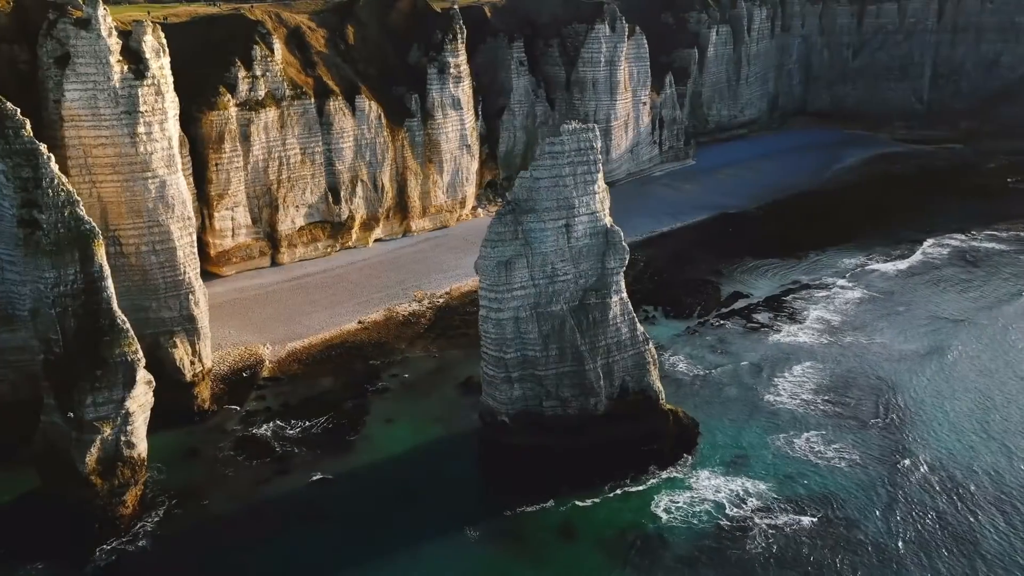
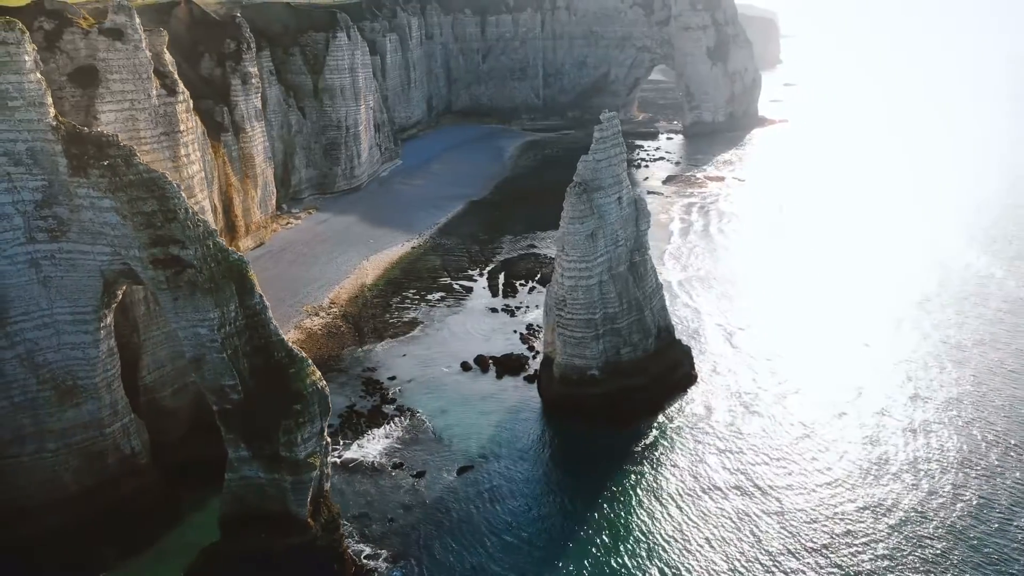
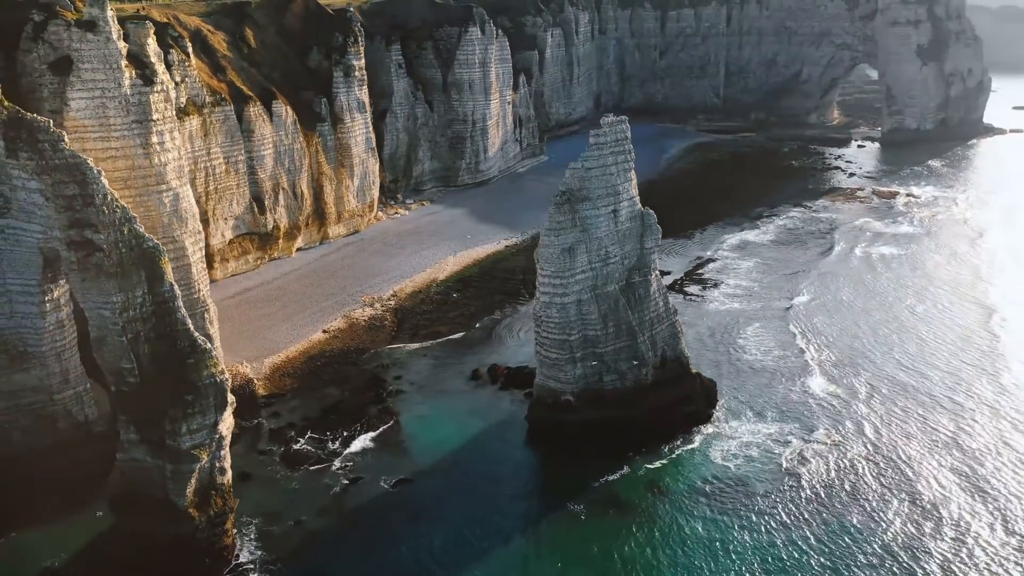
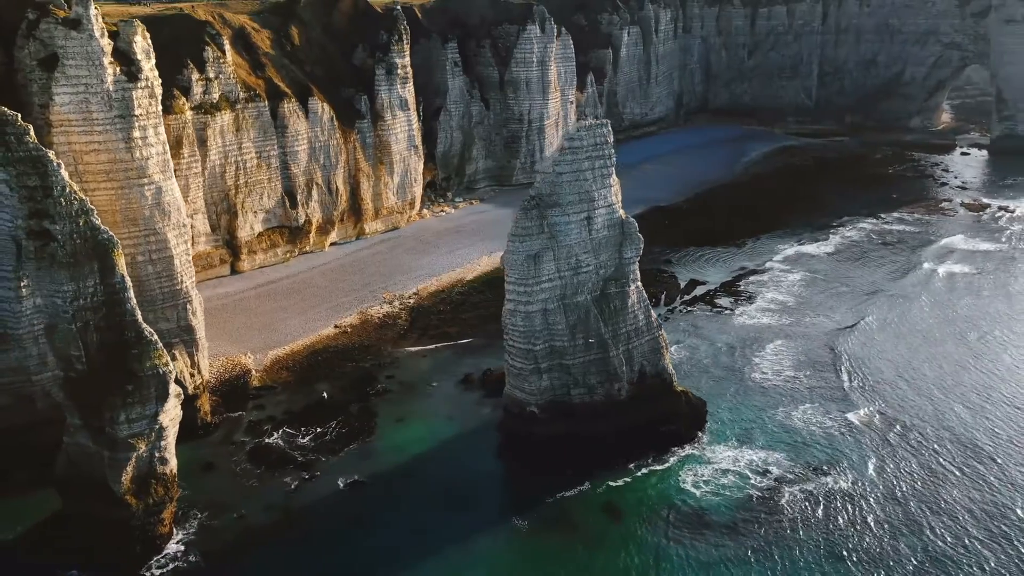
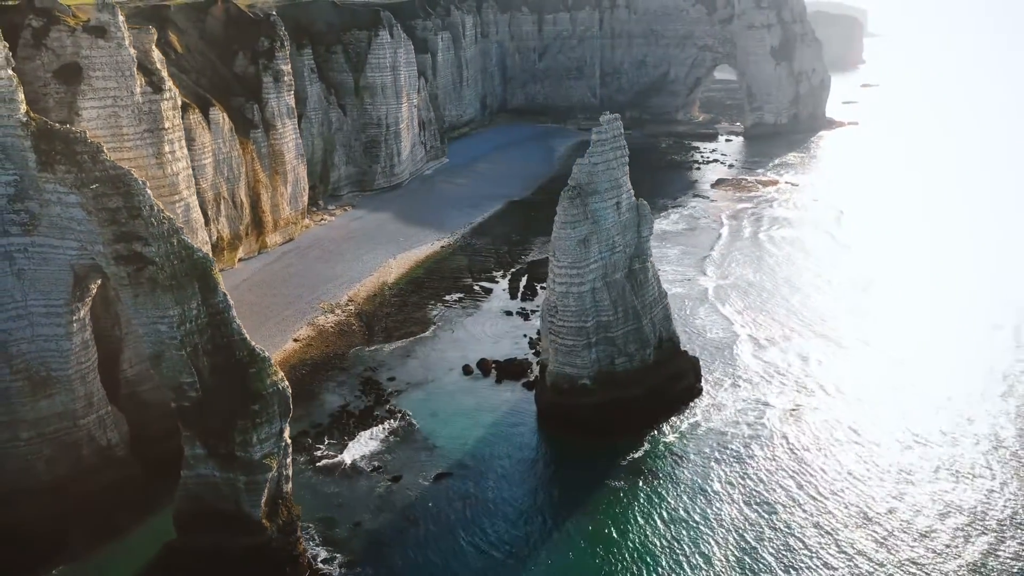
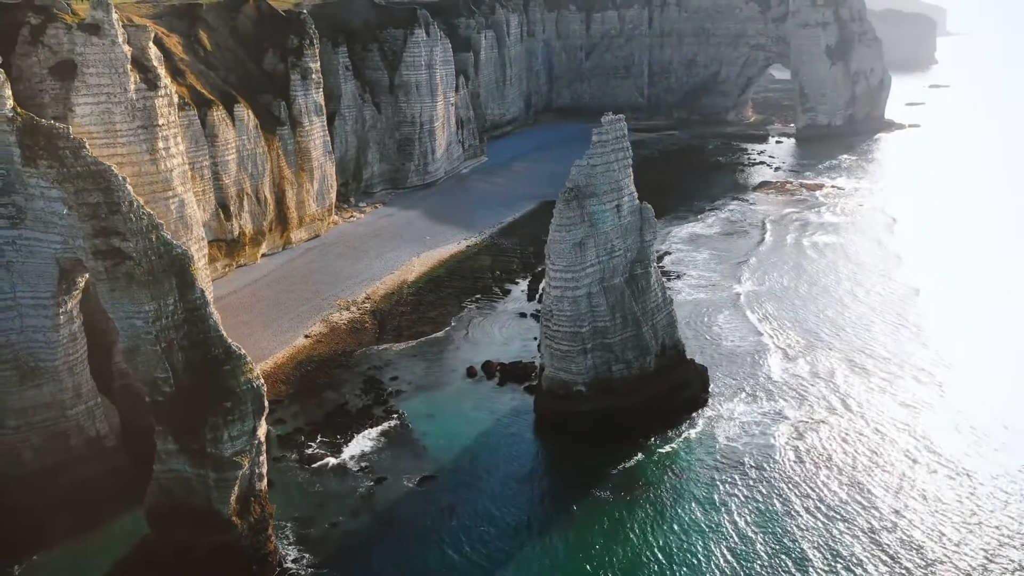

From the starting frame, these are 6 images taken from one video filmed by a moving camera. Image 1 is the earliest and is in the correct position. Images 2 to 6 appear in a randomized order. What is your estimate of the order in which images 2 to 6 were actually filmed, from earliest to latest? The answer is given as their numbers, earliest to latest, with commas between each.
4, 3, 6, 5, 2
